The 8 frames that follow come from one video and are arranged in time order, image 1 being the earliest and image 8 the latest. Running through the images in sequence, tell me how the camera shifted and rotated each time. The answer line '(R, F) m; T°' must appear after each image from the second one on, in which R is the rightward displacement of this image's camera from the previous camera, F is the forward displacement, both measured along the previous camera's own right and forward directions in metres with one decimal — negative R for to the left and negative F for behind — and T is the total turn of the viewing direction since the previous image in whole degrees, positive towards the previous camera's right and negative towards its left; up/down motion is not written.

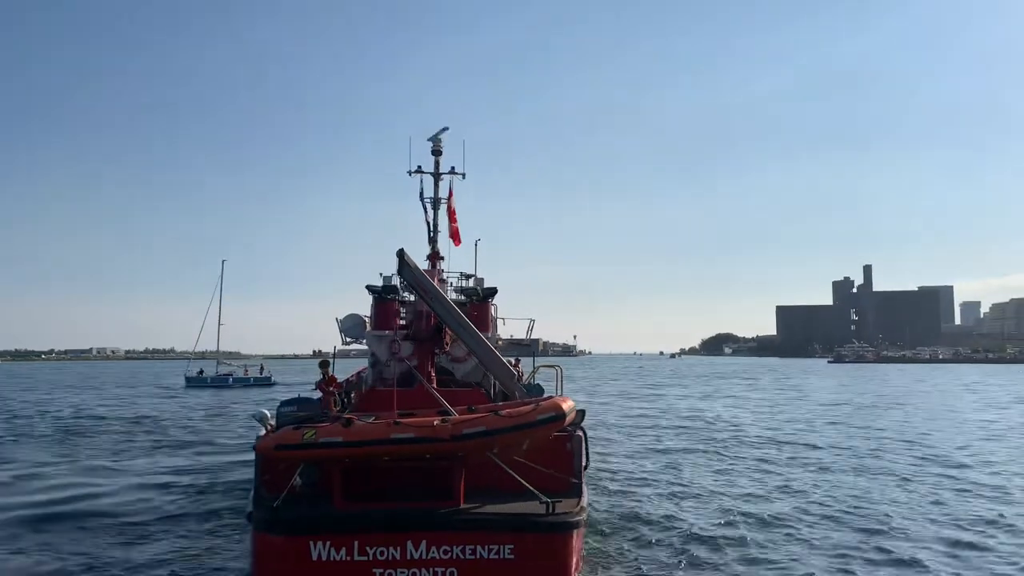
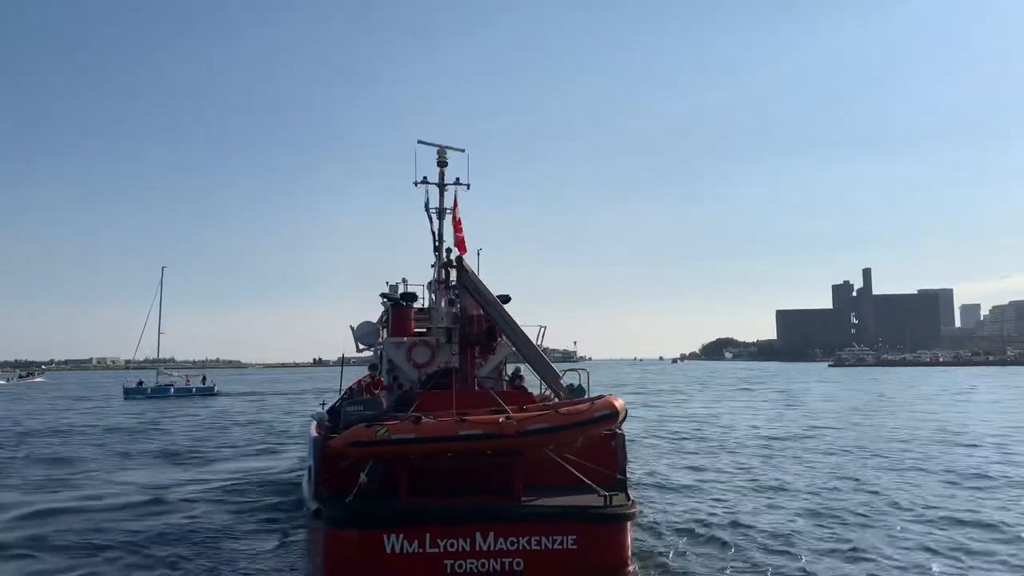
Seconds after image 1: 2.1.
(-1.1, -0.6) m; 0°
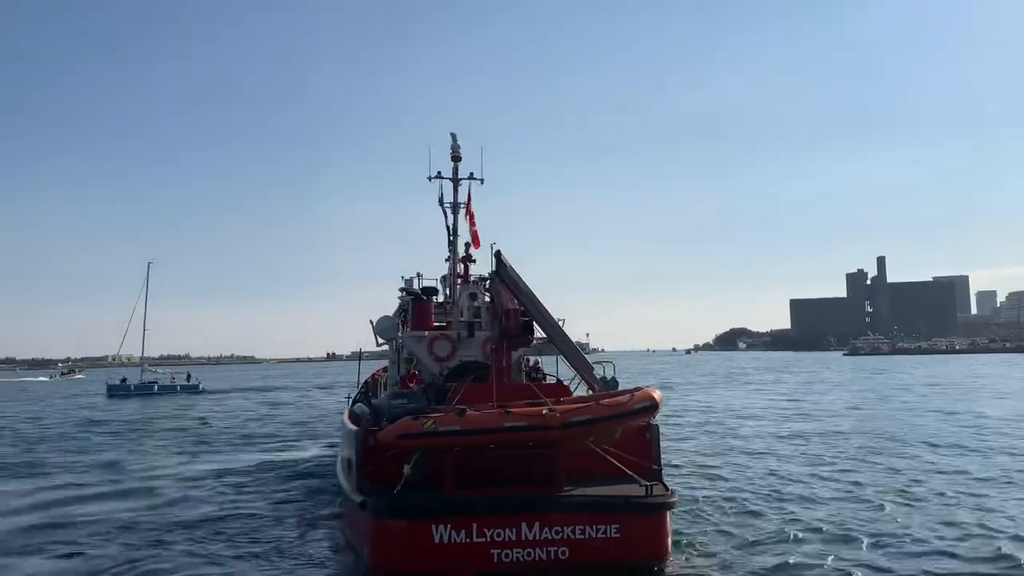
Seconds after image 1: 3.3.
(-0.5, -0.2) m; -1°
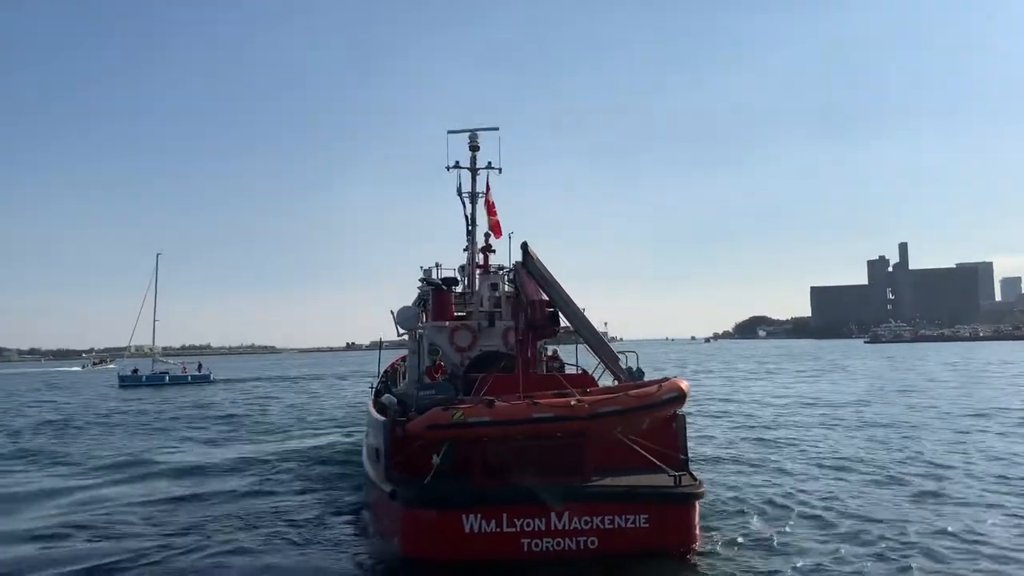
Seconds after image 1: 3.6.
(-0.2, 0.0) m; -1°
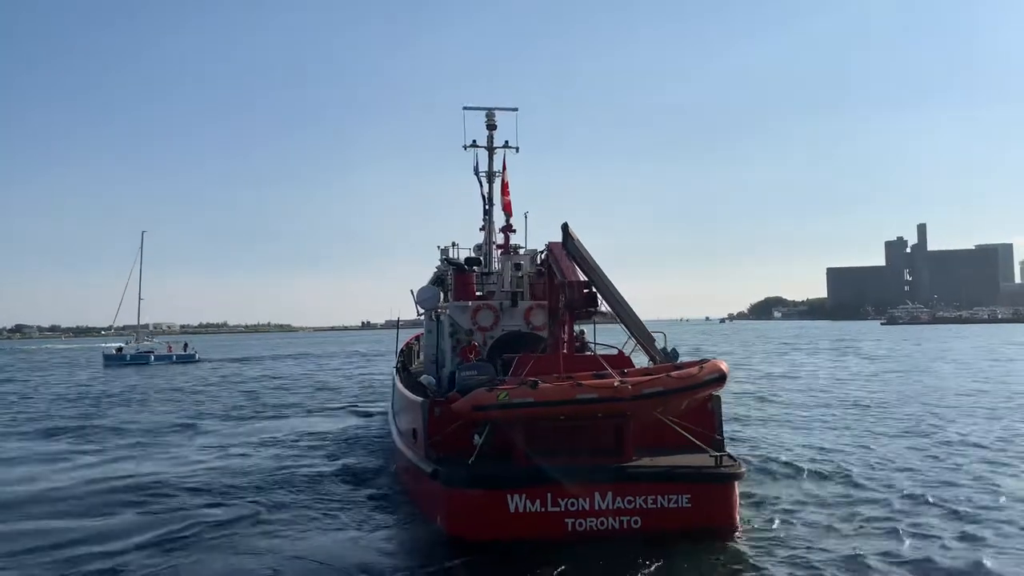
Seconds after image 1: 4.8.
(-0.6, 0.0) m; -1°
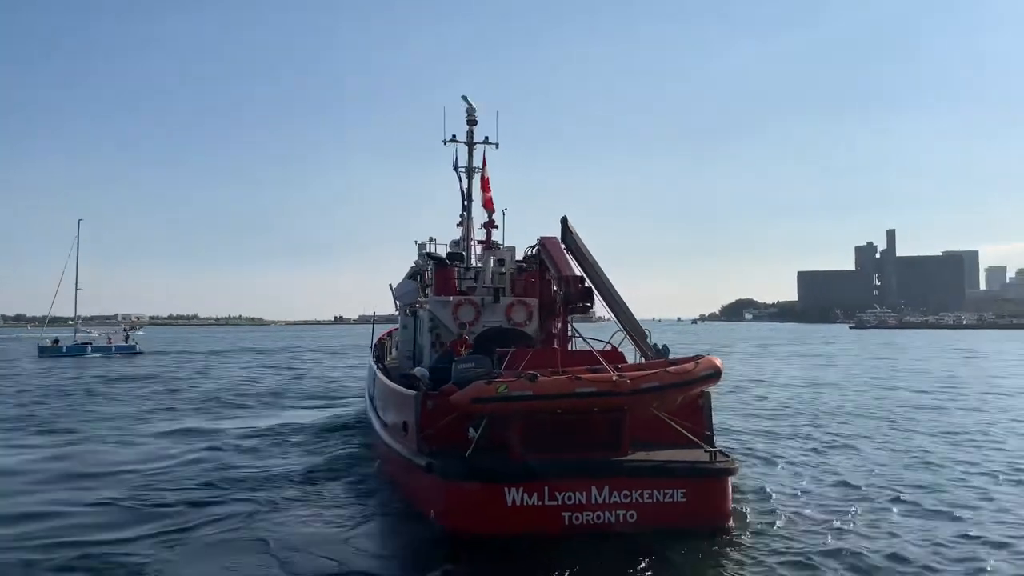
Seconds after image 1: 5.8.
(-0.5, +0.1) m; +2°
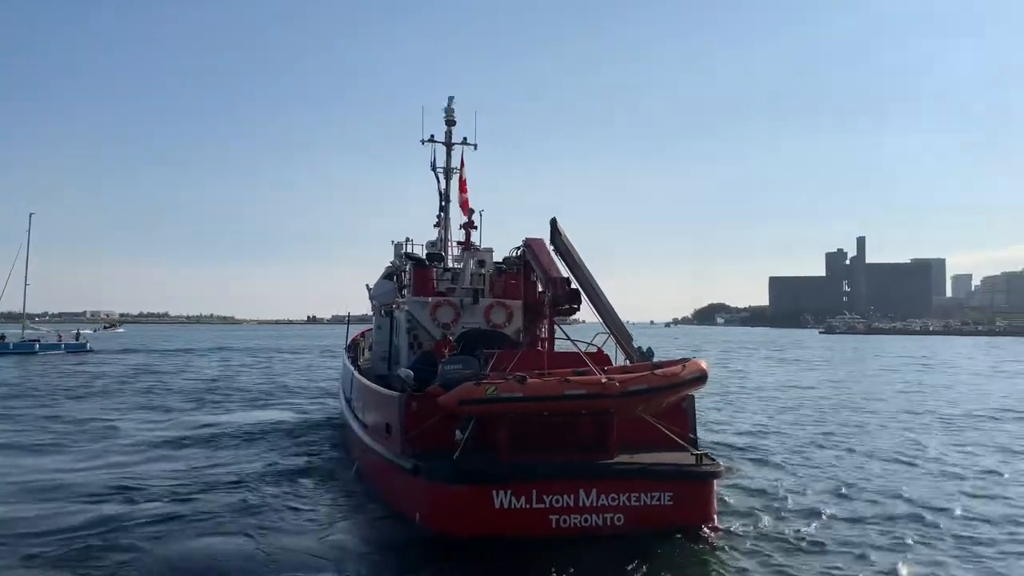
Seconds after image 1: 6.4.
(-0.3, +0.1) m; +2°
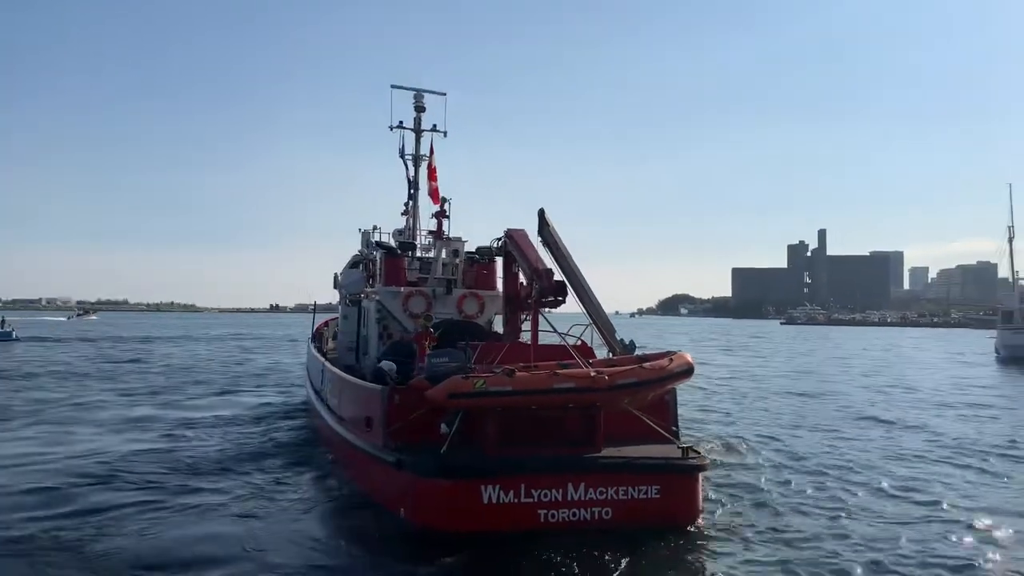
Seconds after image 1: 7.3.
(-0.4, +0.2) m; +3°
